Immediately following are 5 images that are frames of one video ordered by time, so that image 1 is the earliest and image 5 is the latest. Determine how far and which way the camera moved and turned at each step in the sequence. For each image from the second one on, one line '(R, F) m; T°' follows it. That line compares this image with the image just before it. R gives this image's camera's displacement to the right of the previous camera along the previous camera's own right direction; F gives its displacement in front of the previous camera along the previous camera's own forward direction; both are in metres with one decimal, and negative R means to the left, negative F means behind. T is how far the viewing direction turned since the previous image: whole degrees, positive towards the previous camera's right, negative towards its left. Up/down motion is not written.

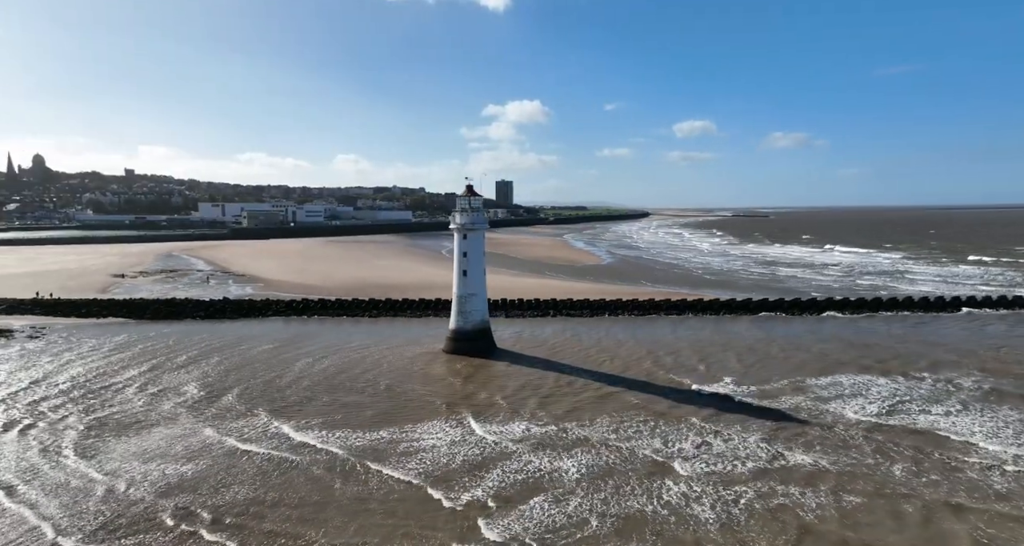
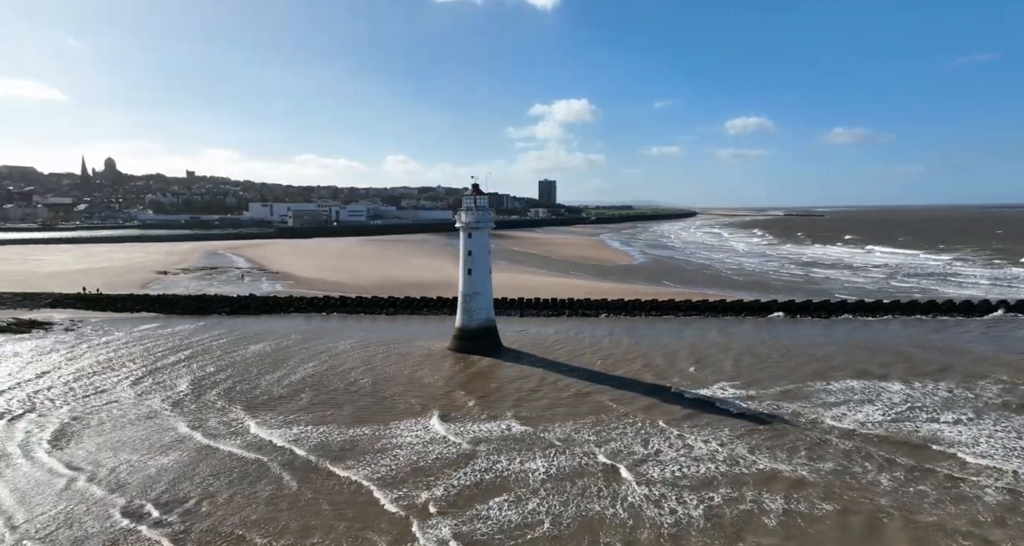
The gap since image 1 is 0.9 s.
(+0.9, +0.1) m; -3°
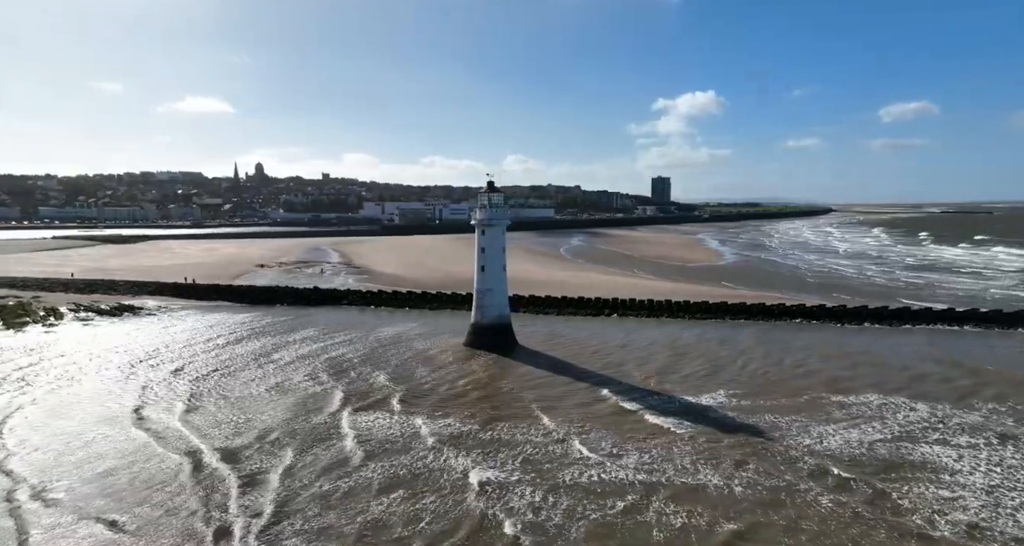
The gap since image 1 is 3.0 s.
(+2.2, +0.3) m; -8°
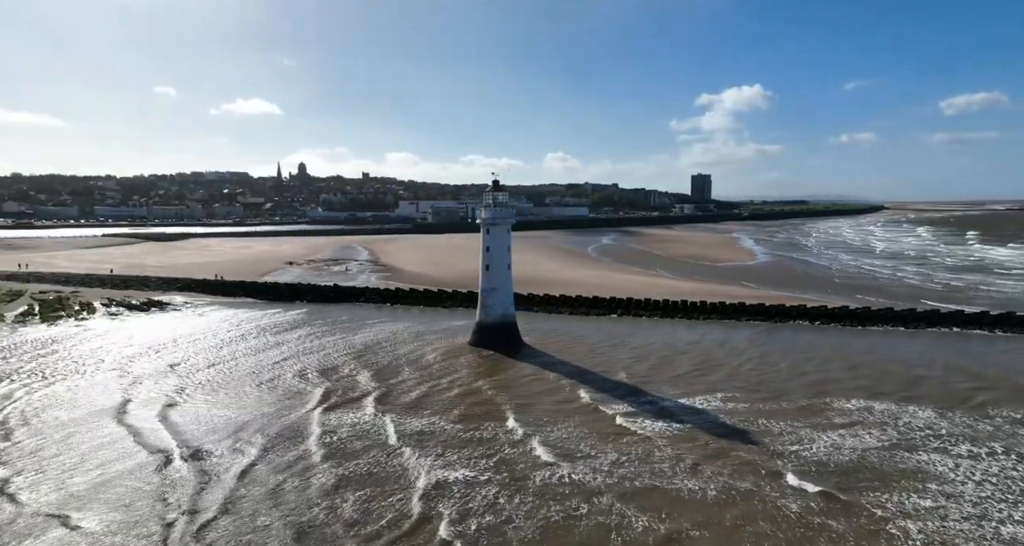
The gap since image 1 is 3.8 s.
(+0.7, 0.0) m; -3°
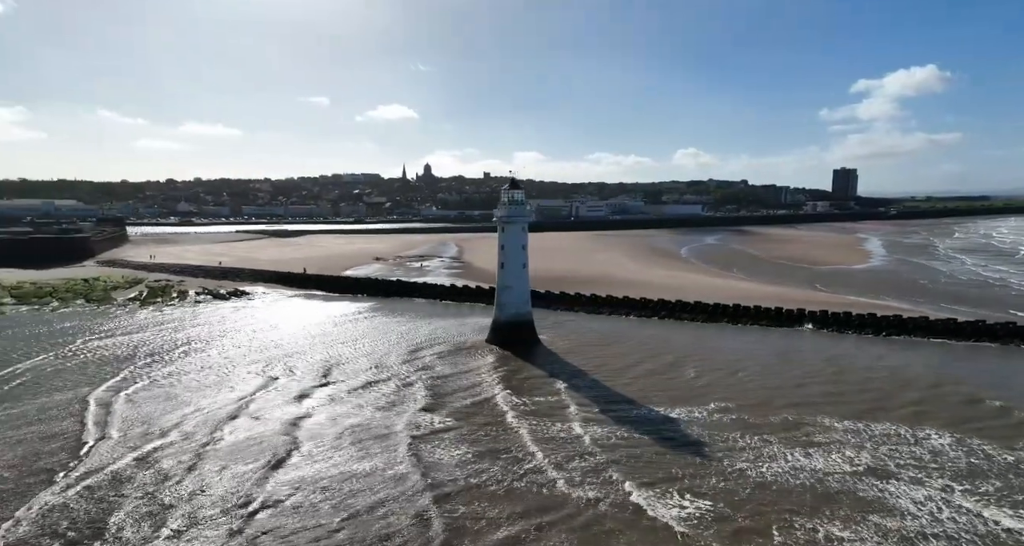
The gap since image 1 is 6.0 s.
(+2.4, +0.2) m; -9°
